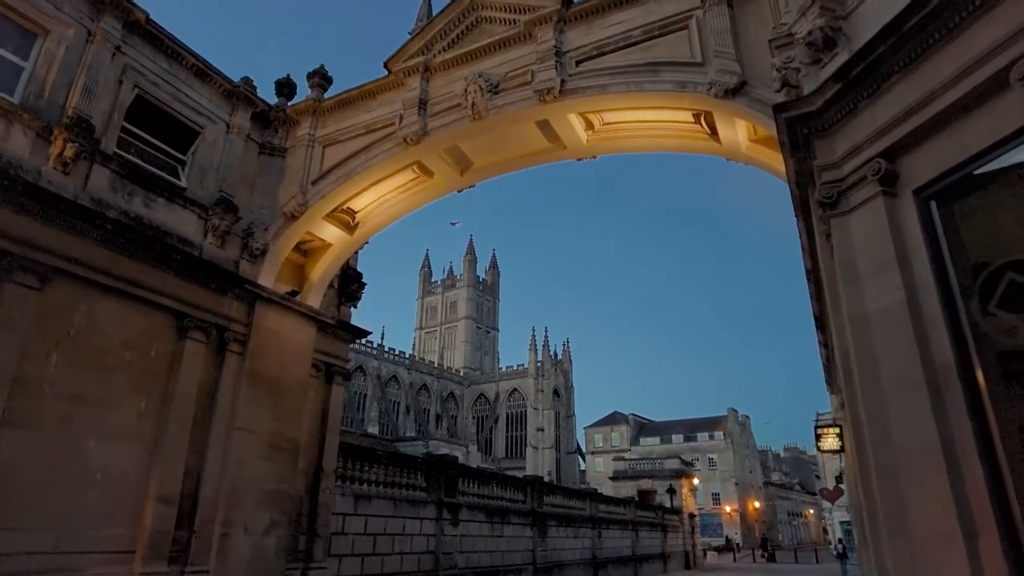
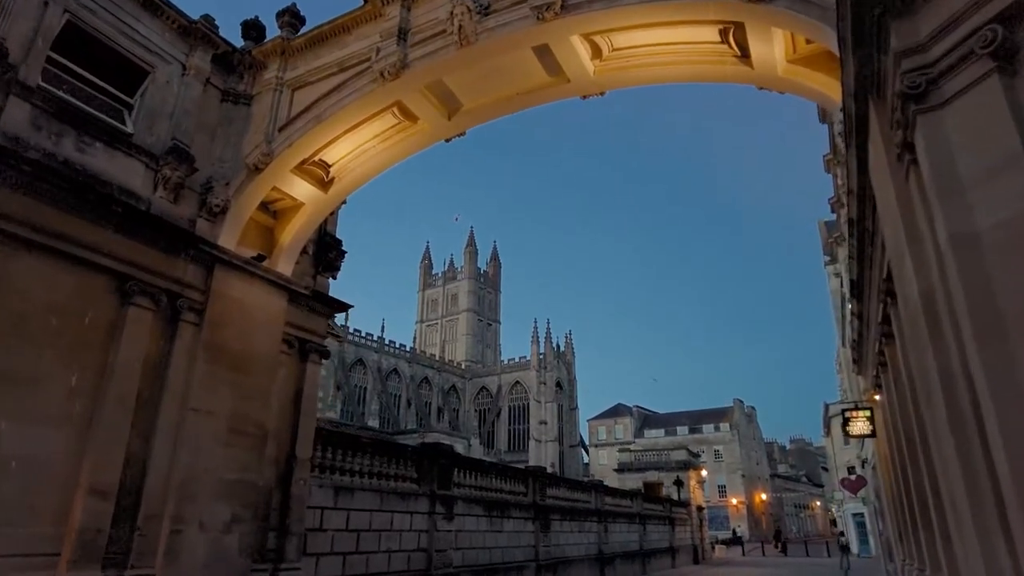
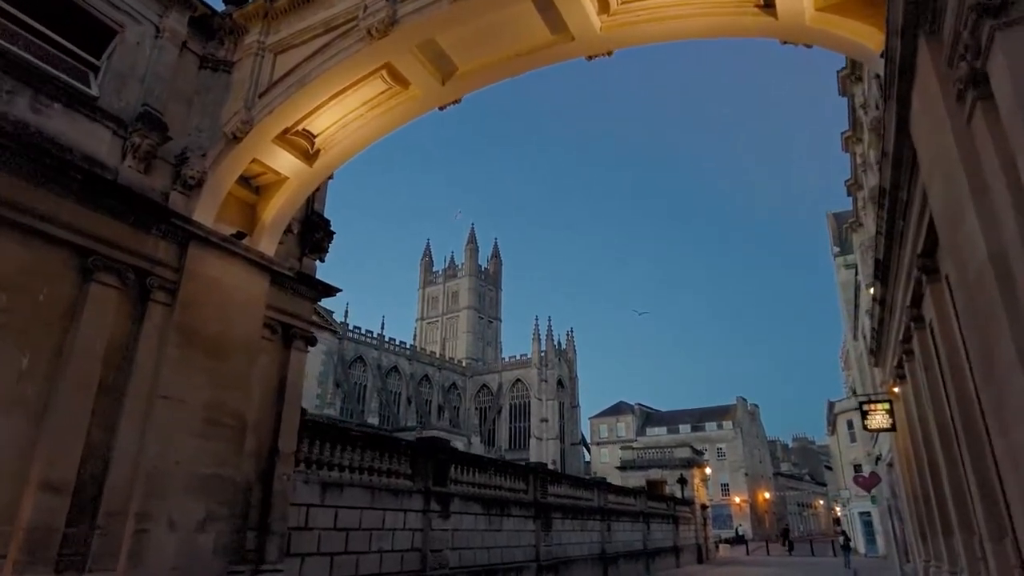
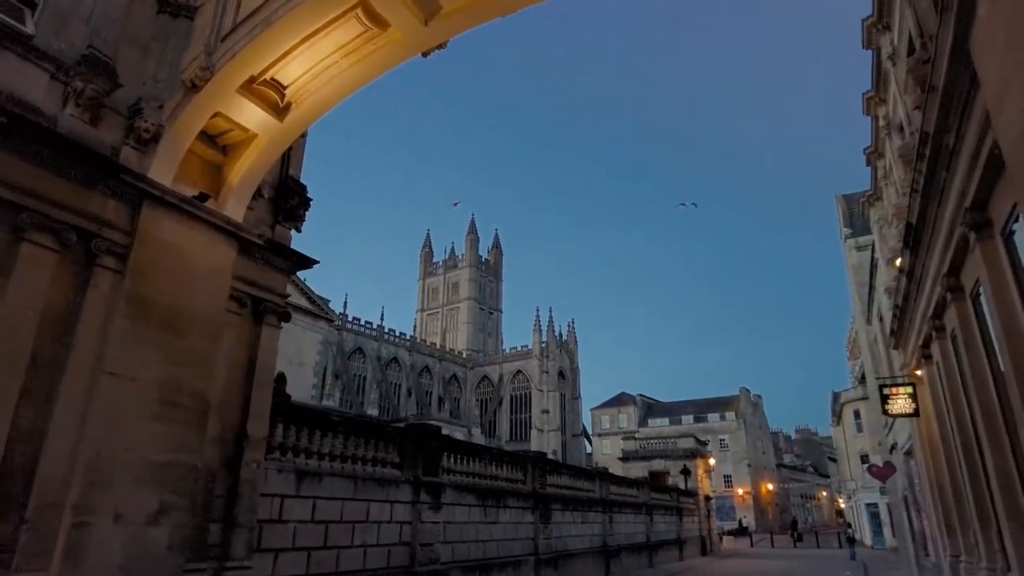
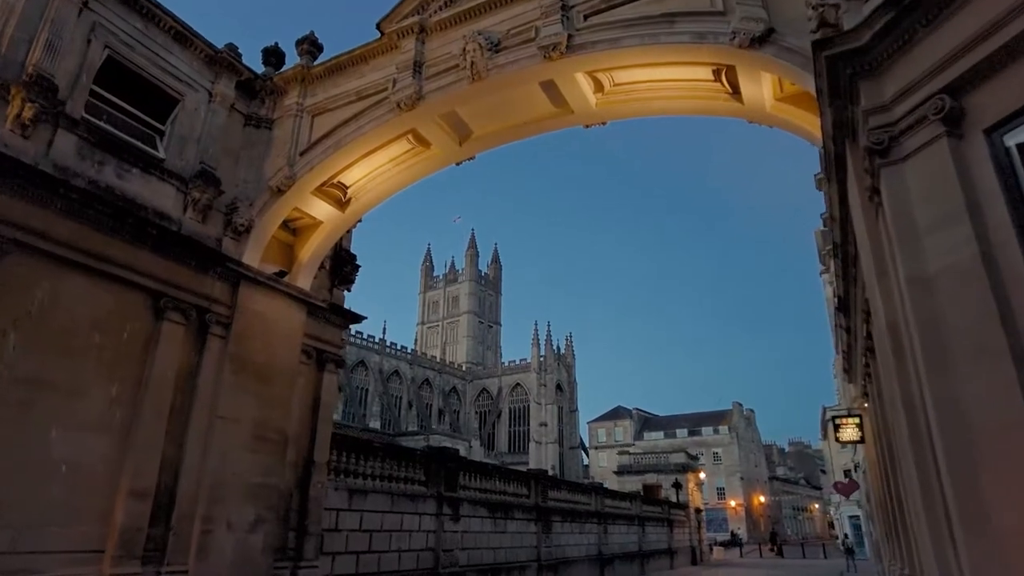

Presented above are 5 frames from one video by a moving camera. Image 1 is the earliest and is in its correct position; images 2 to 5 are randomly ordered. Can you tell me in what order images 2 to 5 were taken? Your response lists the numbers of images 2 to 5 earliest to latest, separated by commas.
5, 2, 3, 4
